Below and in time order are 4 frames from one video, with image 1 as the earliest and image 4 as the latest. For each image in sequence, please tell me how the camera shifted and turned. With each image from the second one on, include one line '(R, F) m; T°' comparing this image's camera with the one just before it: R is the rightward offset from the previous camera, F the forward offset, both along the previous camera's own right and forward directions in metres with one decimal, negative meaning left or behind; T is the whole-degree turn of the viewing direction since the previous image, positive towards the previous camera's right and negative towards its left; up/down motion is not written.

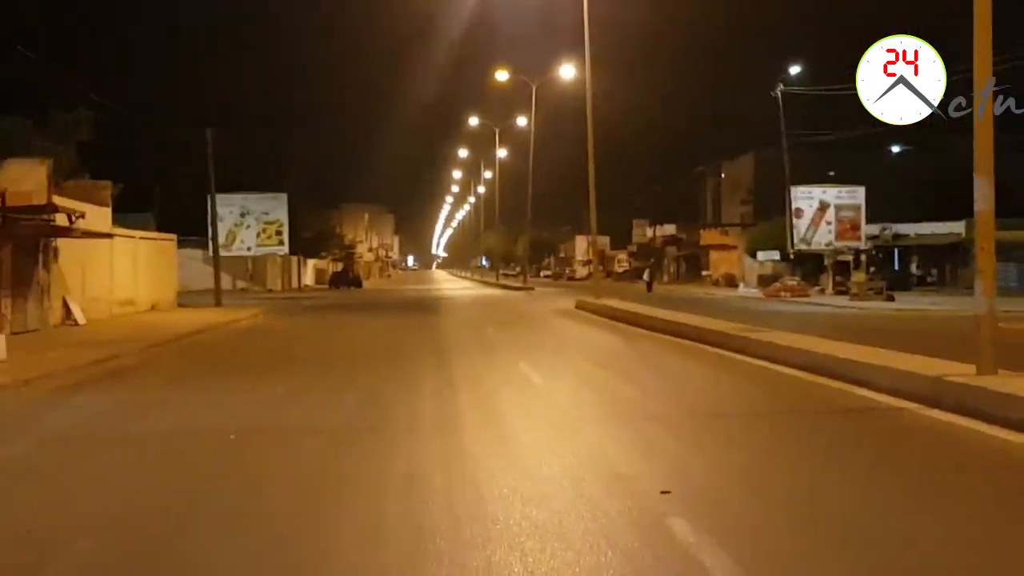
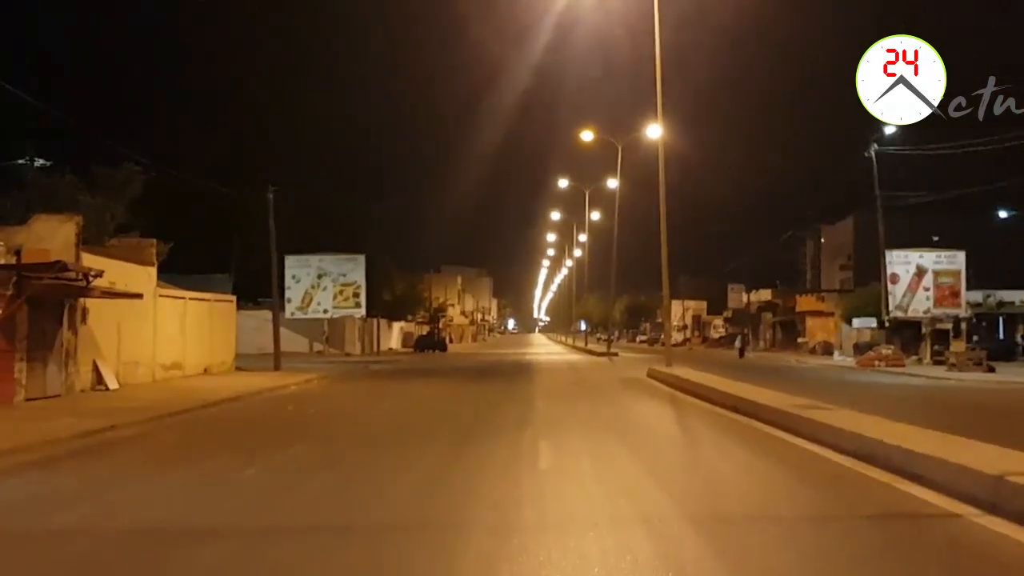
(+1.3, +2.1) m; -5°
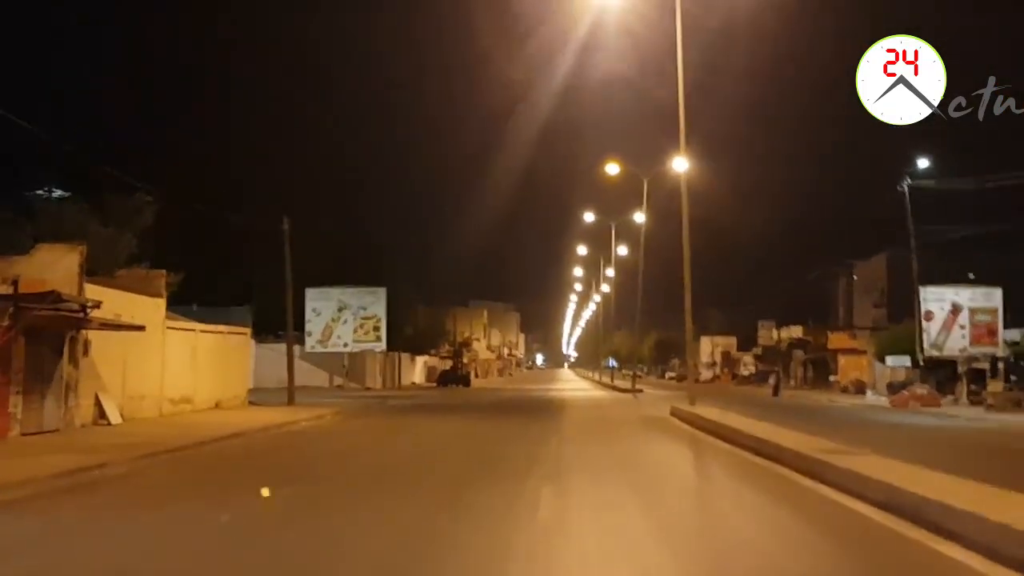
(+0.3, +1.0) m; -1°
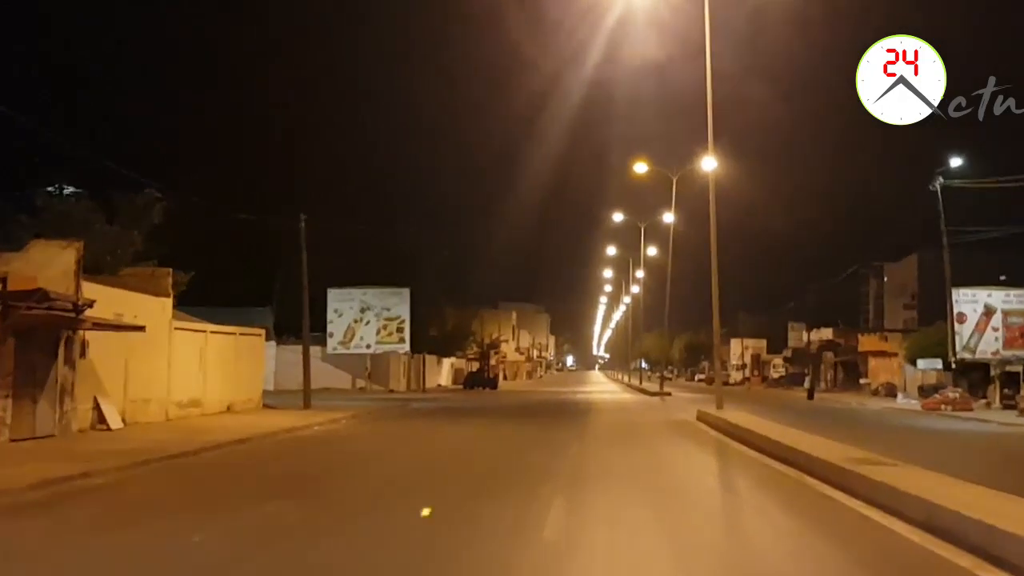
(+0.3, +1.4) m; -2°
